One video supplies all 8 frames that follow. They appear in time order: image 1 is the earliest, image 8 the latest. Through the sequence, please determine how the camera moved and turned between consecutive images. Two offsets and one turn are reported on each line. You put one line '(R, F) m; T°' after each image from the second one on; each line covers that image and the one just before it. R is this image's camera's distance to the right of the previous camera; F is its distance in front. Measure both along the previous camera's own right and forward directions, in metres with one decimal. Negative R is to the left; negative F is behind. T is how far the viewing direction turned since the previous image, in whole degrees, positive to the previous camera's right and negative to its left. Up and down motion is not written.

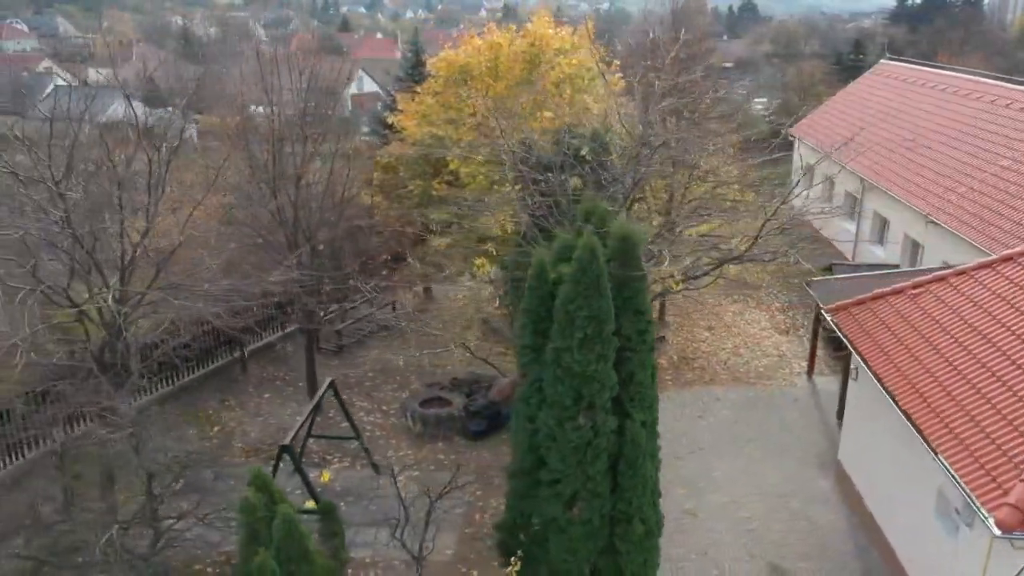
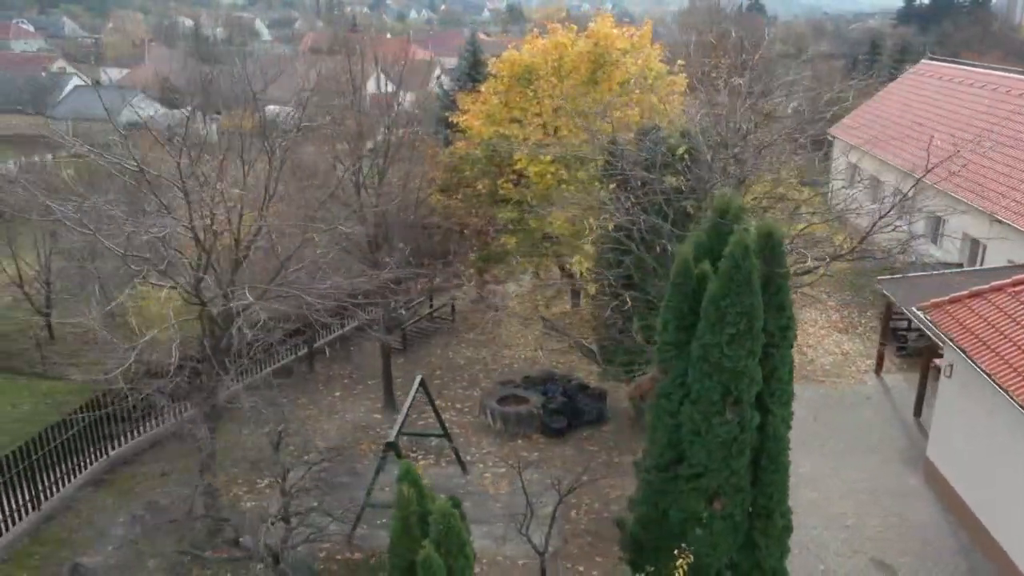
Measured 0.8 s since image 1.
(-1.1, -0.1) m; 0°
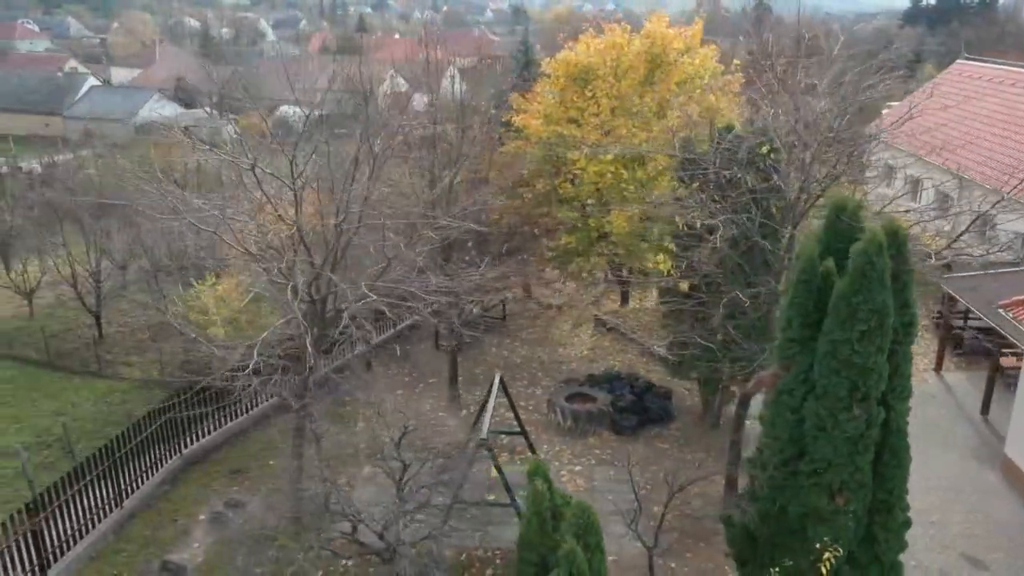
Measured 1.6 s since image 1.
(-1.0, -0.1) m; 0°
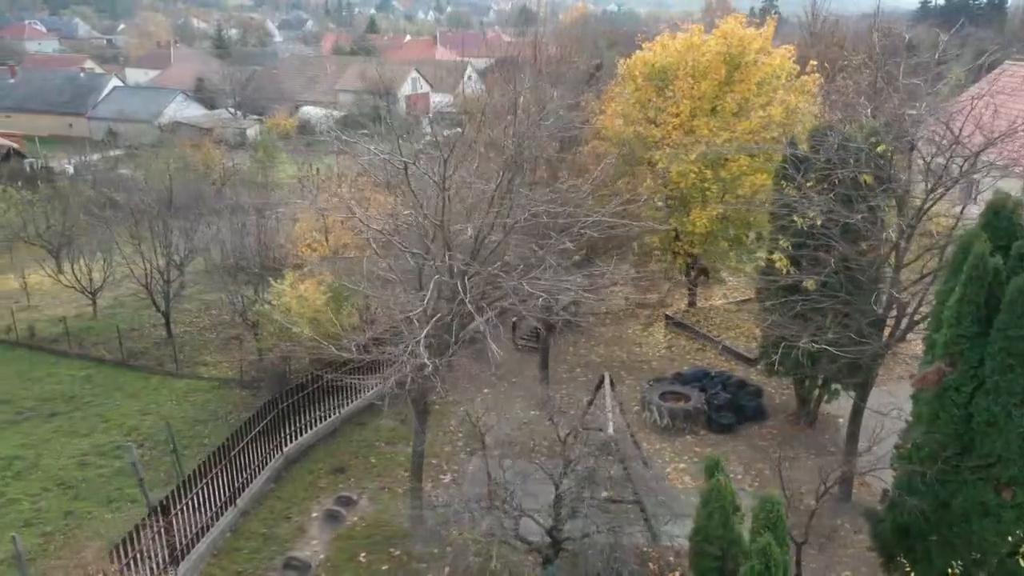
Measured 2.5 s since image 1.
(-1.3, -0.1) m; 0°
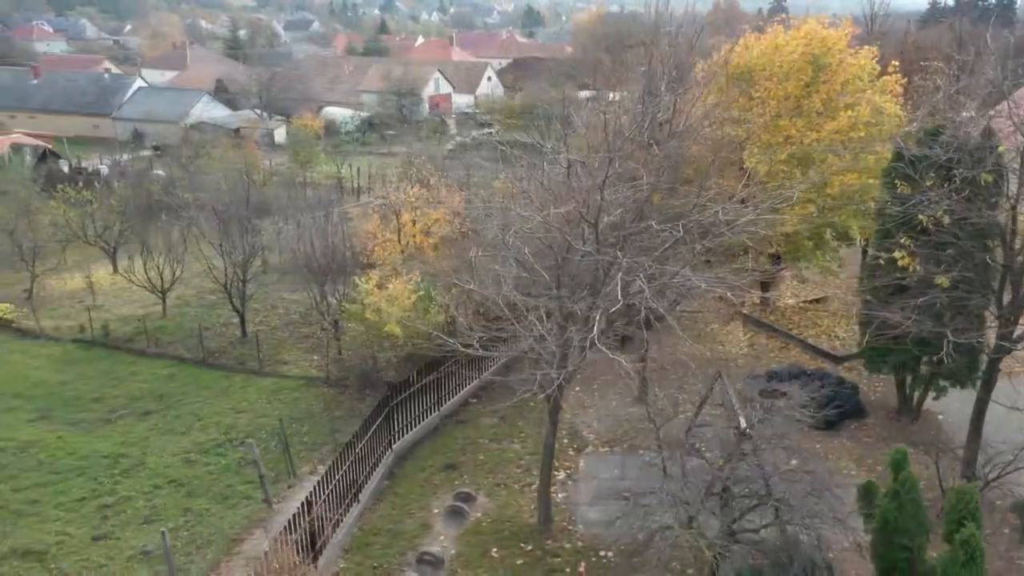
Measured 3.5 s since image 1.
(-1.5, -0.1) m; 0°
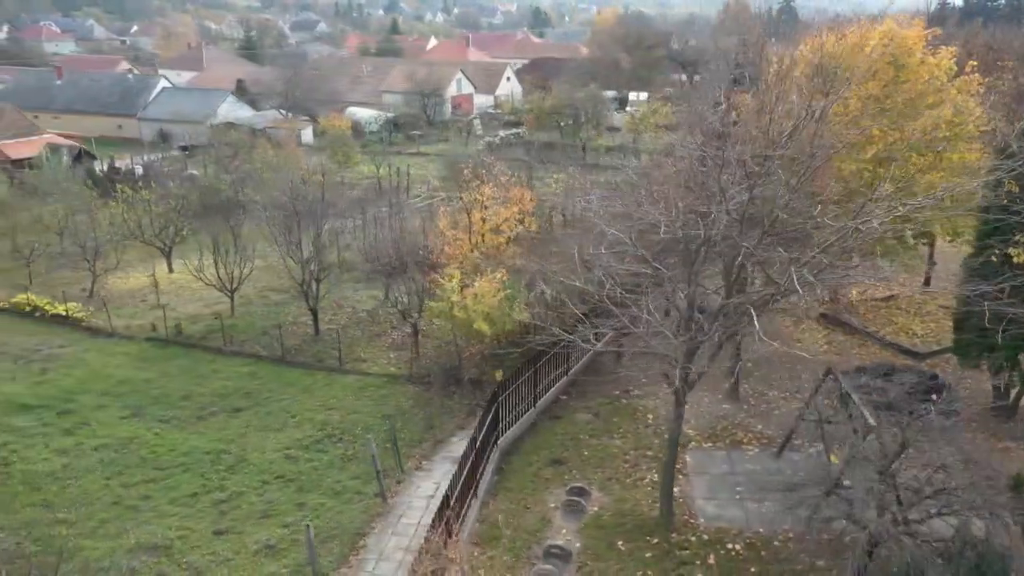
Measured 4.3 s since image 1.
(-1.4, -0.1) m; 0°
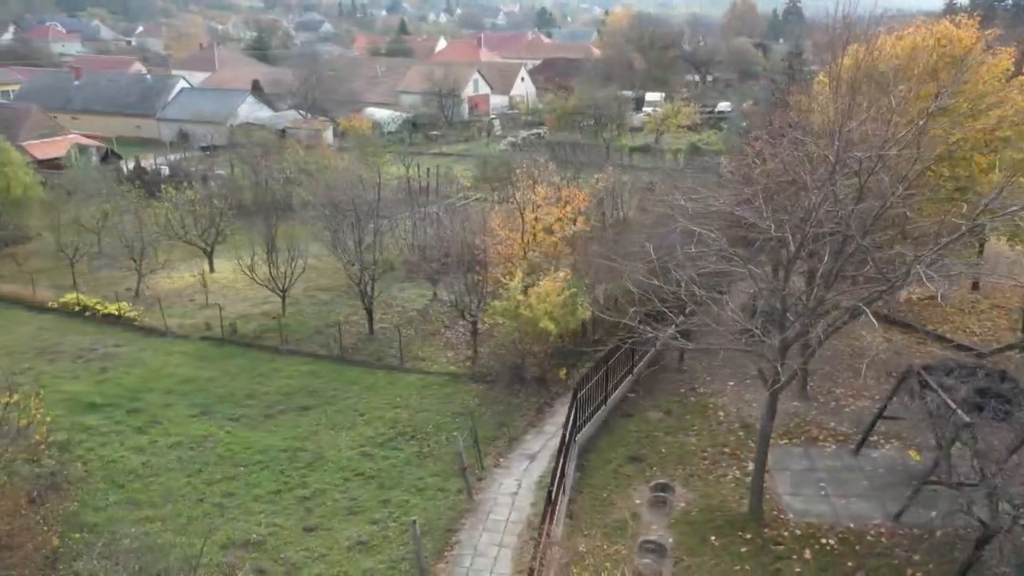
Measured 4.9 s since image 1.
(-1.1, -0.1) m; 0°
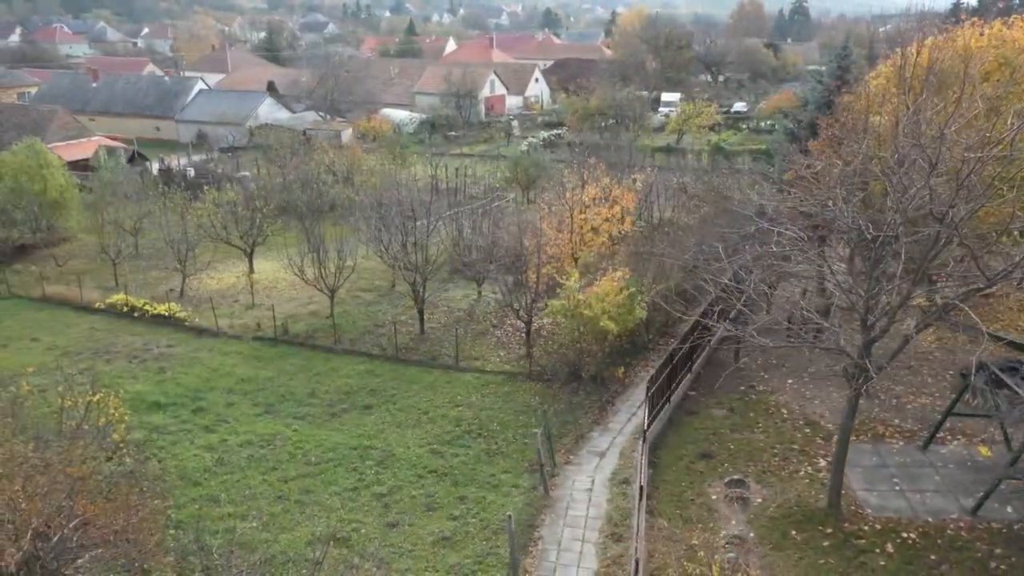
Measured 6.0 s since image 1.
(-1.0, -0.2) m; 0°
